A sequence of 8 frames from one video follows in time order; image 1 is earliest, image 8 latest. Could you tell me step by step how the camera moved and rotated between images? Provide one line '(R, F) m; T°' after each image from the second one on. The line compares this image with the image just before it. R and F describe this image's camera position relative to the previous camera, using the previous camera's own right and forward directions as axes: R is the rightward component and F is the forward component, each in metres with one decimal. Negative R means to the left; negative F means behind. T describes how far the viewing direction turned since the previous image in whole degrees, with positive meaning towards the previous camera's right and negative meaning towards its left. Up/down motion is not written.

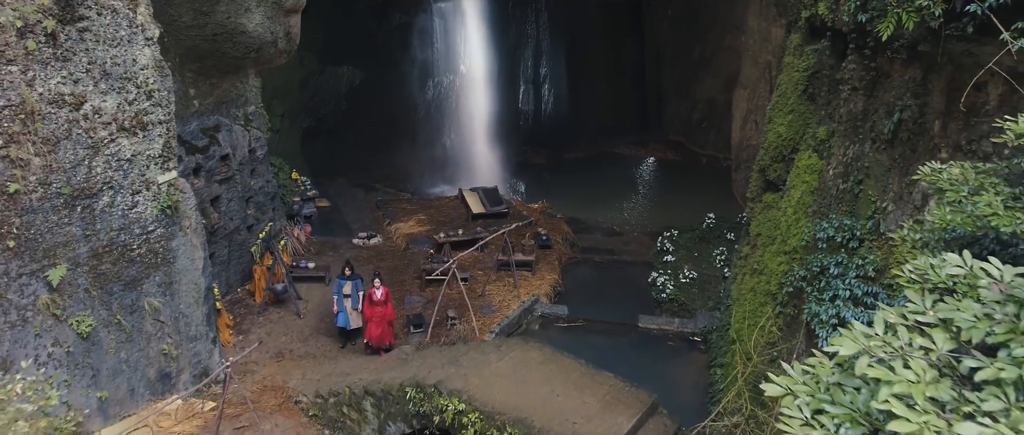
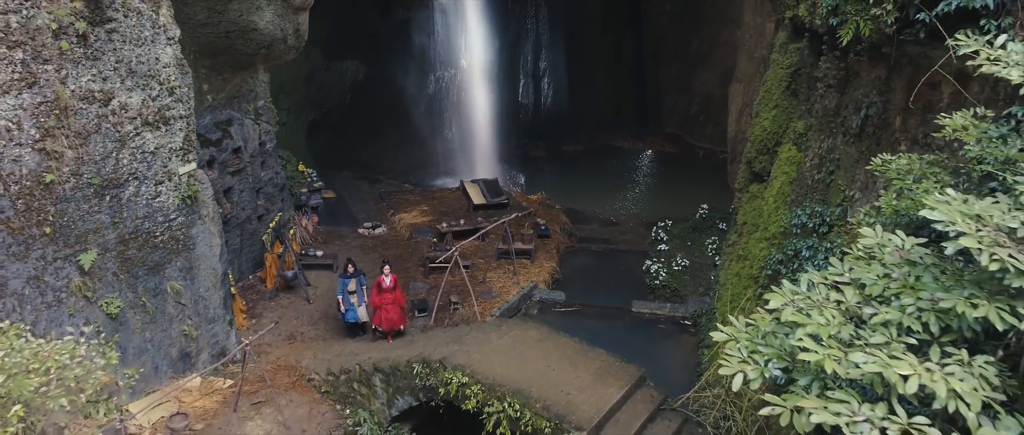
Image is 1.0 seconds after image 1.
(0.0, -0.3) m; 0°
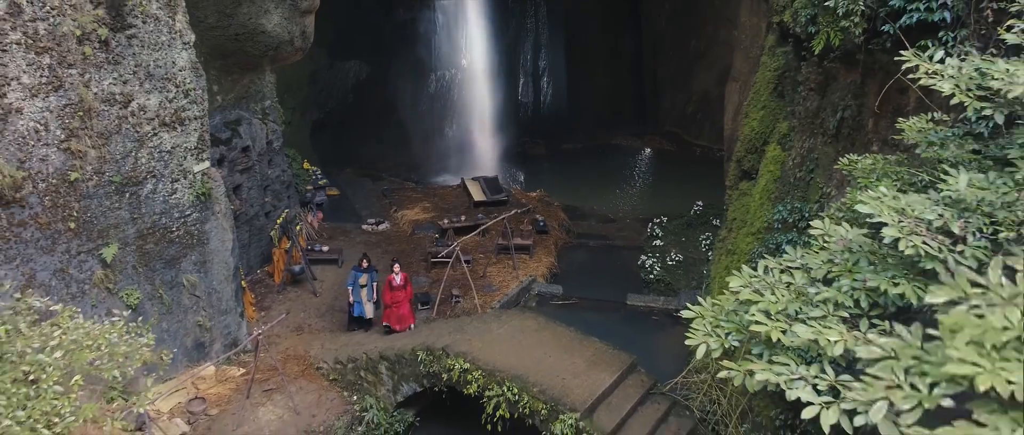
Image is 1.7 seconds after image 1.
(0.0, -0.3) m; 0°
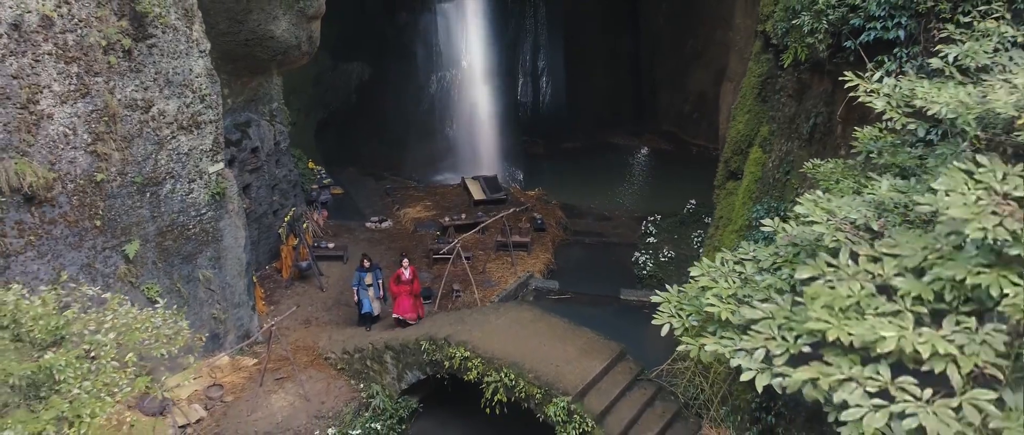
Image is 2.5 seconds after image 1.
(0.0, -0.3) m; 0°
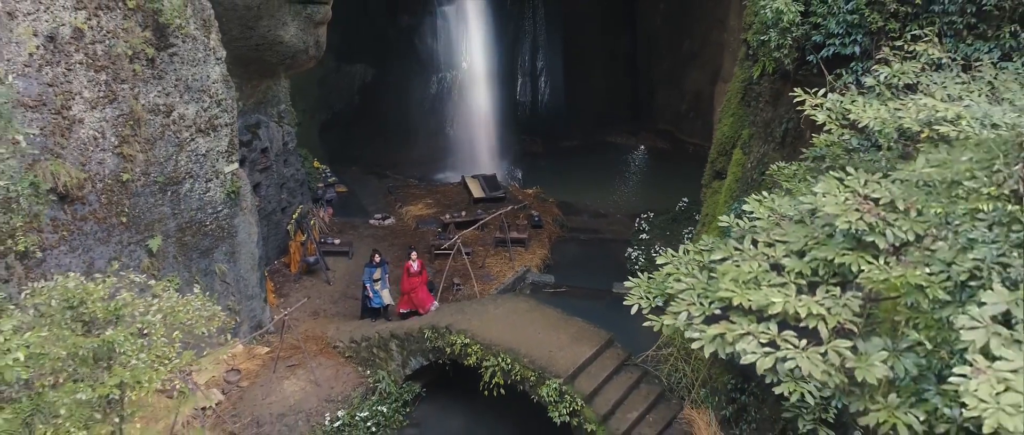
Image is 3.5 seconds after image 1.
(0.0, -0.4) m; 0°
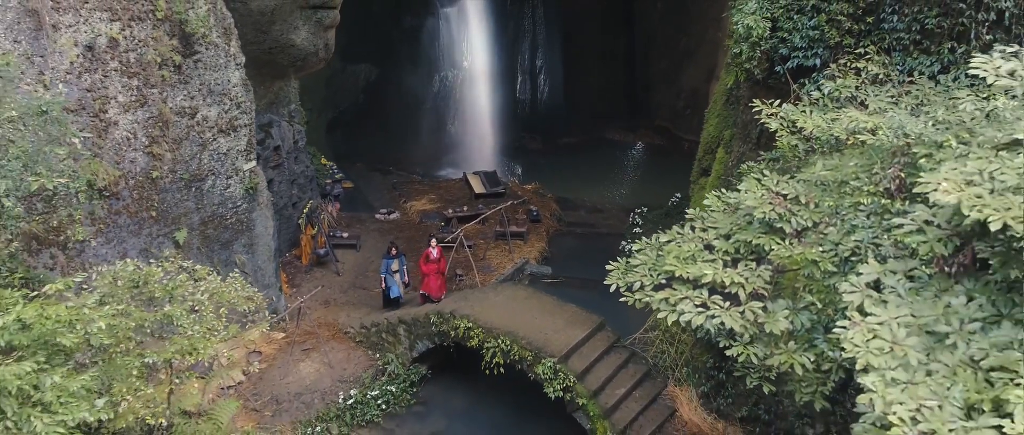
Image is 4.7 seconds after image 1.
(0.0, -0.5) m; 0°
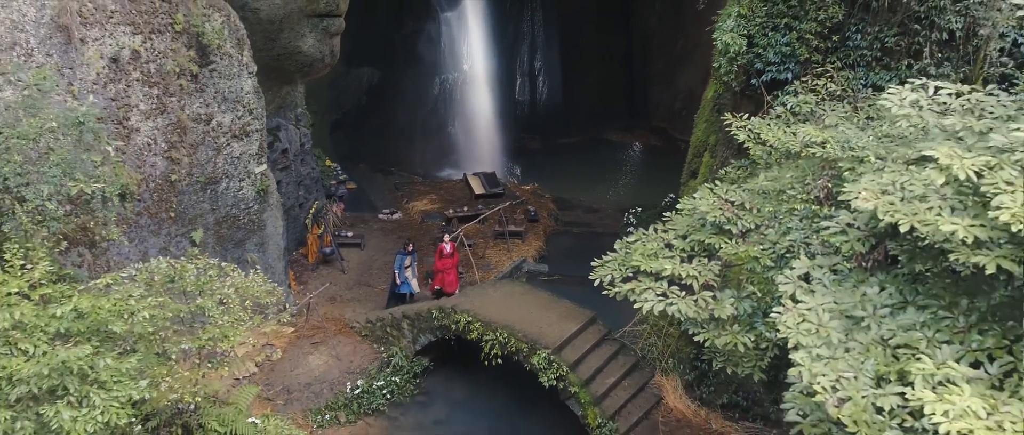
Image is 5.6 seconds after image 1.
(0.0, -0.4) m; 0°
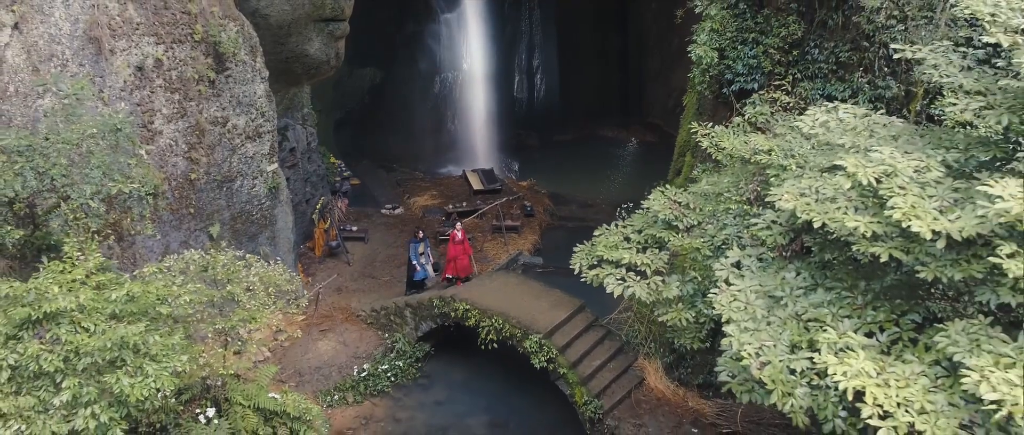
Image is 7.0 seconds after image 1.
(+0.1, -0.5) m; 0°
